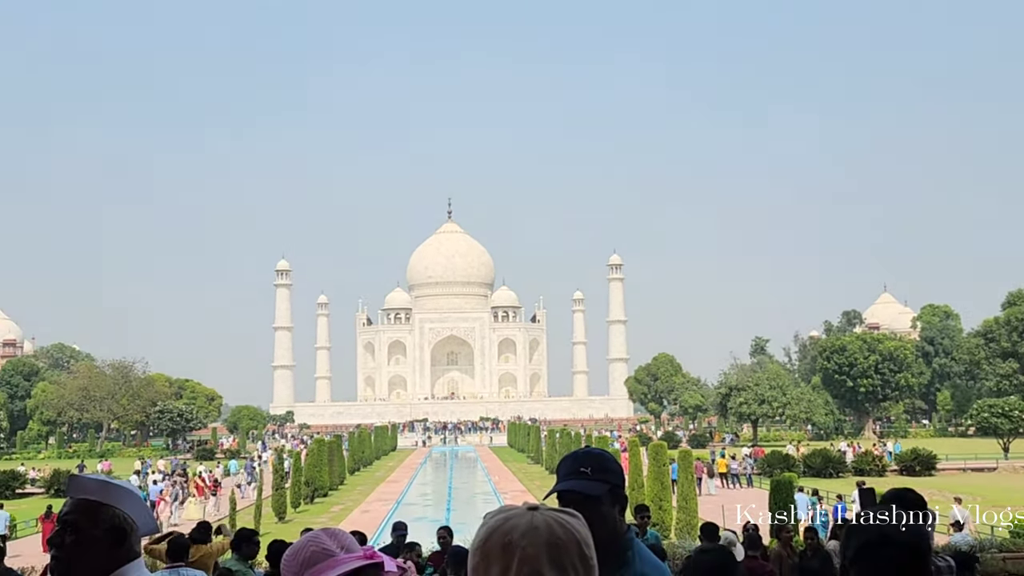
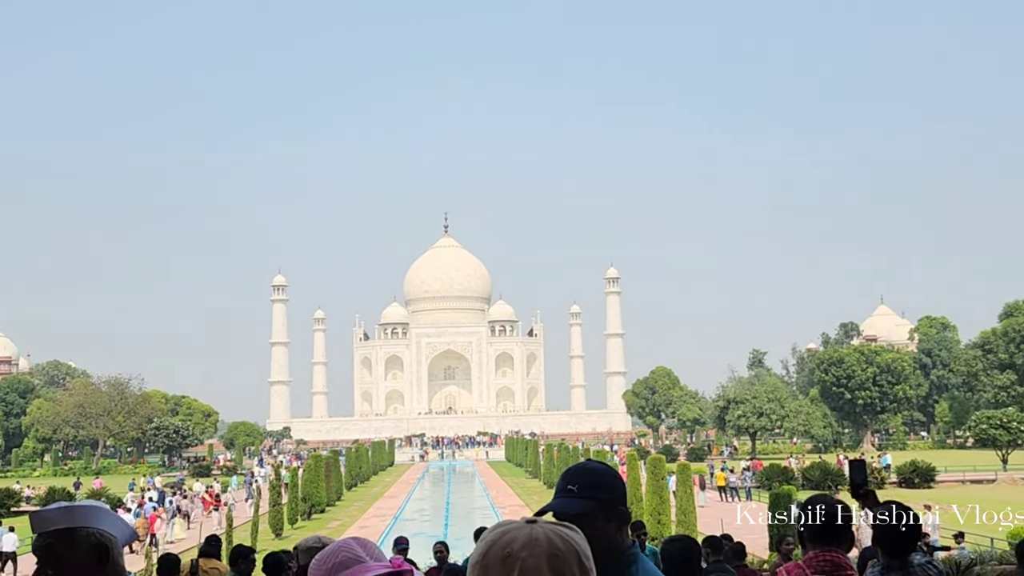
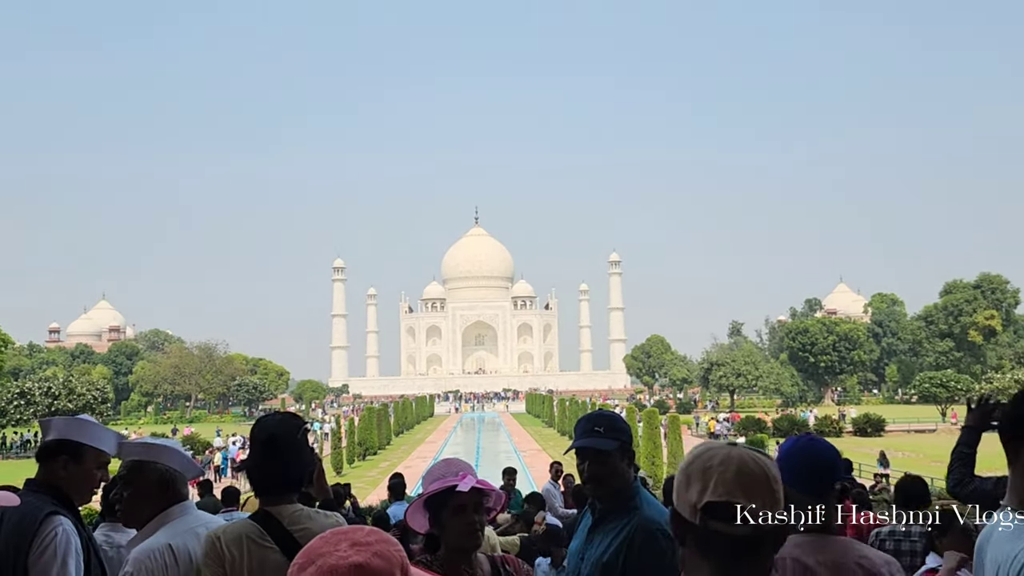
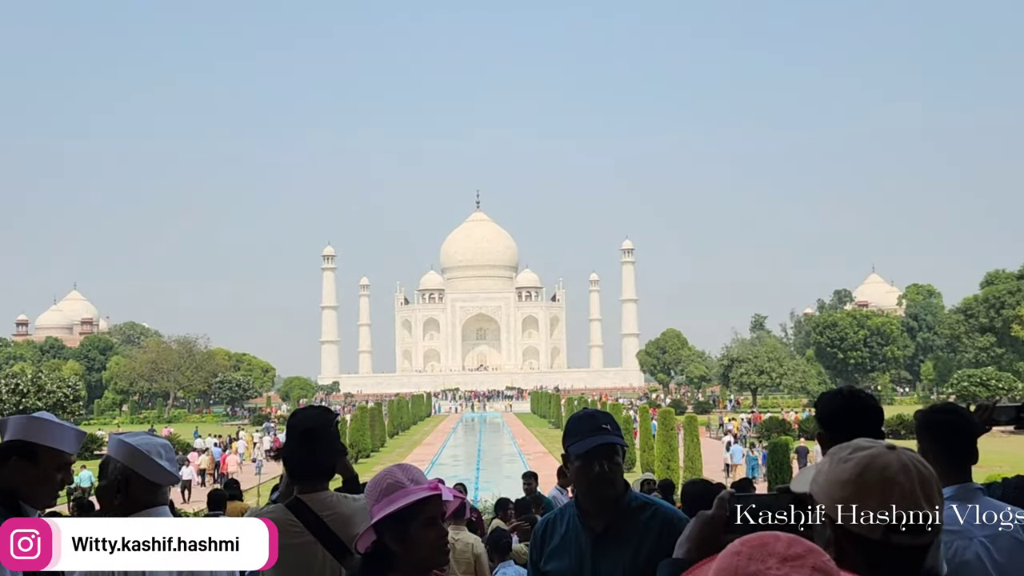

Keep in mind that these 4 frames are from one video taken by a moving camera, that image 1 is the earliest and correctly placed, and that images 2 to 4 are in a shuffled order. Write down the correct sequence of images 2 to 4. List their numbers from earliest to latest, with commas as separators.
2, 3, 4
